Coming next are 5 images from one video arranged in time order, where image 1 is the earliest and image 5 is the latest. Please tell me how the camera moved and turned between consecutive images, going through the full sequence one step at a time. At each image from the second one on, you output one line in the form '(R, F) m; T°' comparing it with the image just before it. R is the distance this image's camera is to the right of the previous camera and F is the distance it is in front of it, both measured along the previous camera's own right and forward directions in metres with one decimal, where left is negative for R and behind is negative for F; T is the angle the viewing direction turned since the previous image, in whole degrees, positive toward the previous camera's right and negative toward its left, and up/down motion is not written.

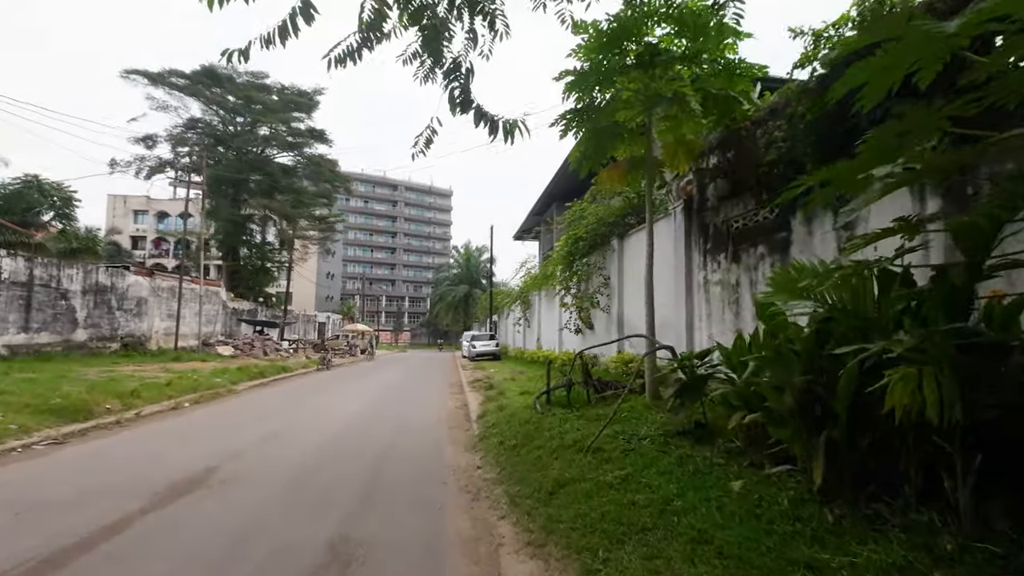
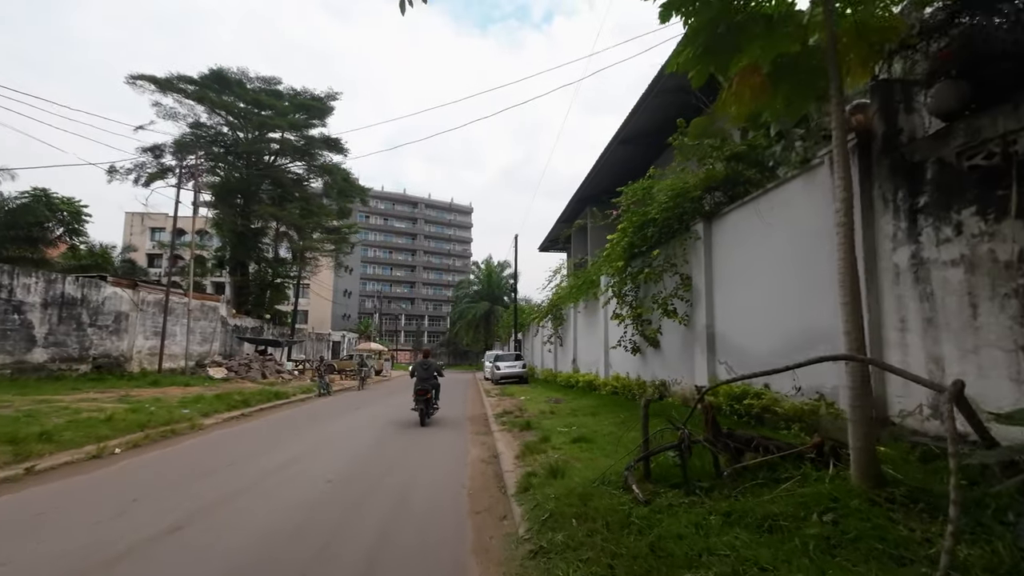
(-0.5, +3.5) m; -2°
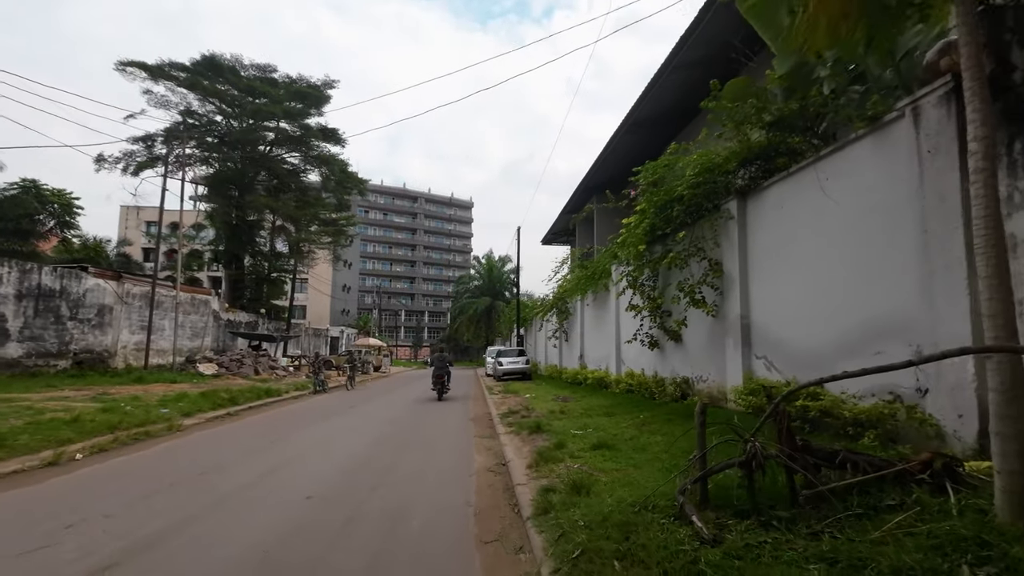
(-0.2, +1.0) m; 0°
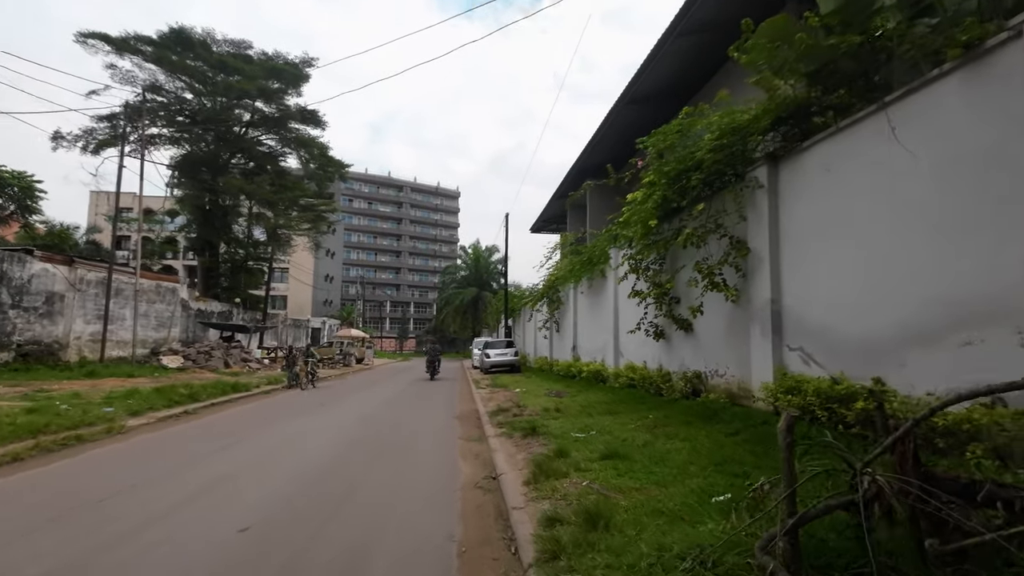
(-0.1, +1.2) m; +2°
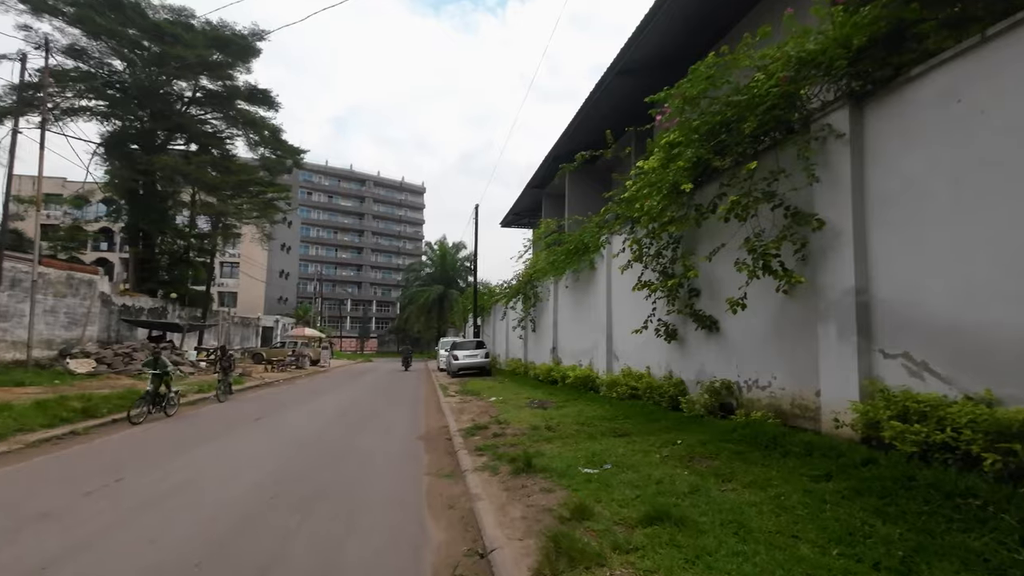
(-0.3, +2.1) m; +4°
